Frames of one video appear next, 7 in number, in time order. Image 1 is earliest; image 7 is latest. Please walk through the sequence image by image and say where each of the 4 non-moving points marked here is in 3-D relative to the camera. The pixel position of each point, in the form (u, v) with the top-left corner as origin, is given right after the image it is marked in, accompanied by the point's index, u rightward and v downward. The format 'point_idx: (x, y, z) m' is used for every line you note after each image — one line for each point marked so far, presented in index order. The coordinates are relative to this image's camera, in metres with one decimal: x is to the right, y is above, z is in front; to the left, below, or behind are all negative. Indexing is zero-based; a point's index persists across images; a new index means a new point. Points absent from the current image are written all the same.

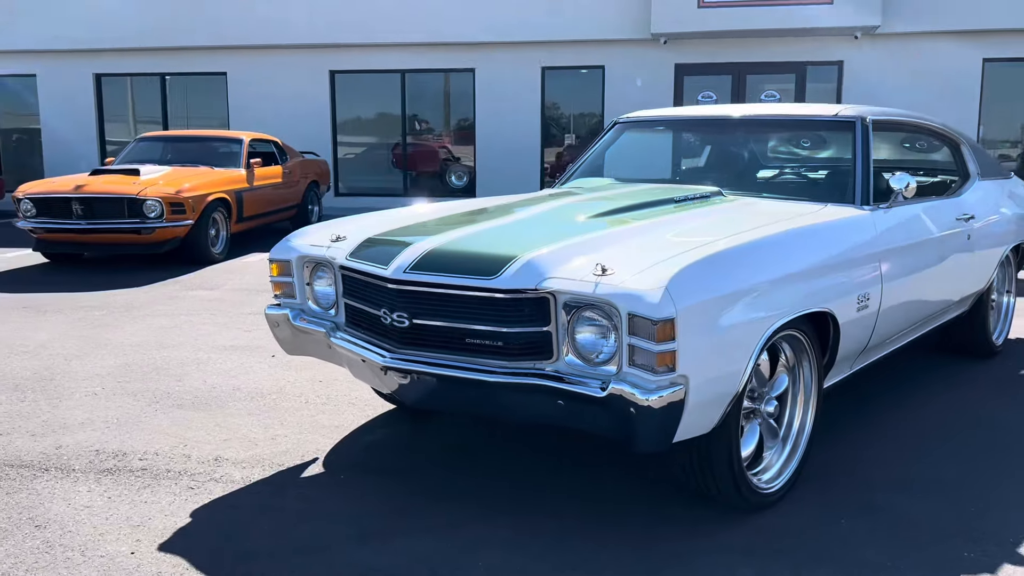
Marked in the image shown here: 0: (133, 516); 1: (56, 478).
0: (-1.5, -0.9, +3.3) m
1: (-1.9, -0.8, +3.7) m
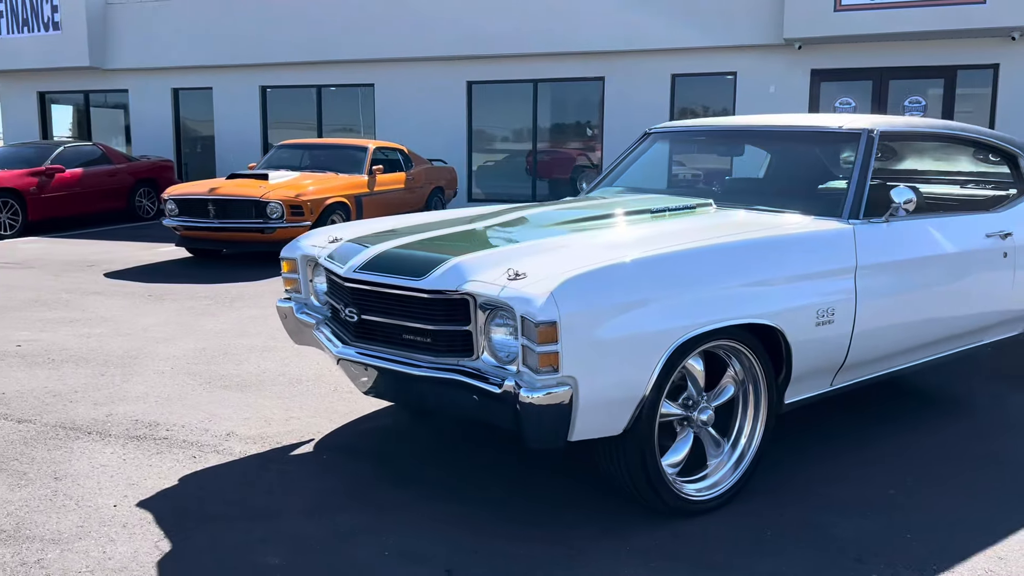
0: (-1.7, -0.8, +3.8) m
1: (-2.1, -0.8, +4.3) m
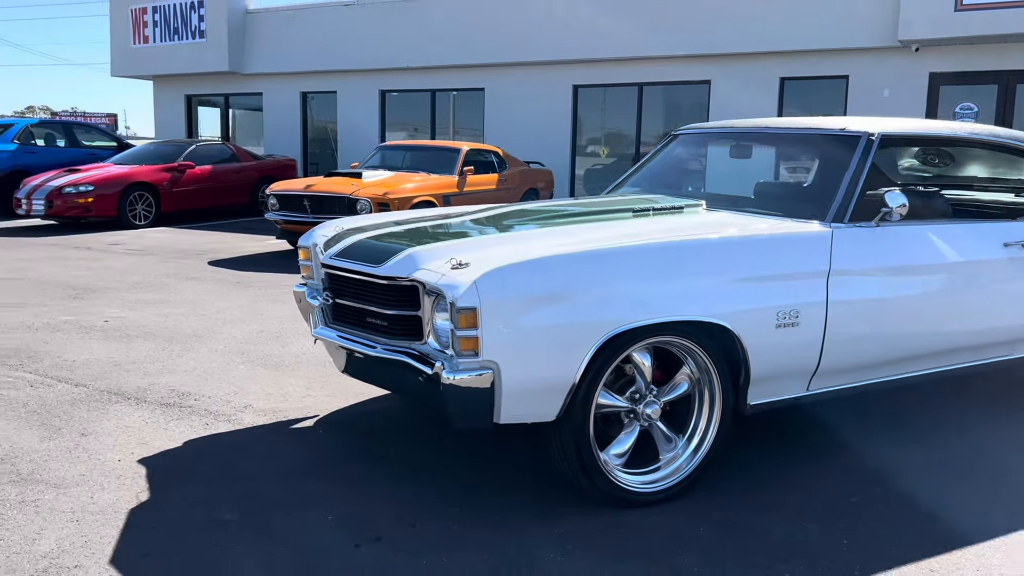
0: (-1.8, -0.7, +4.3) m
1: (-2.1, -0.6, +4.8) m
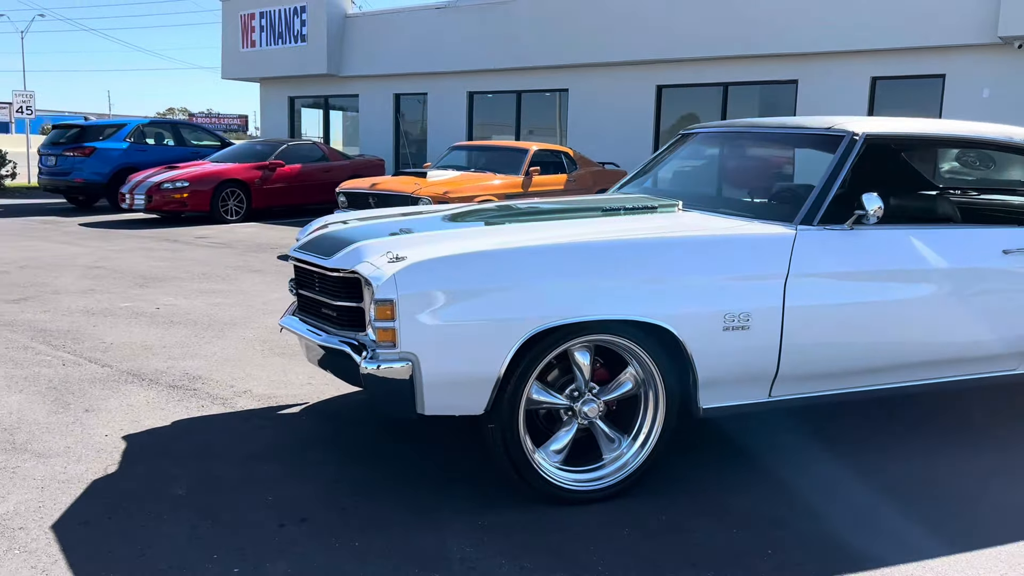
0: (-1.9, -0.7, +4.5) m
1: (-2.2, -0.6, +5.1) m
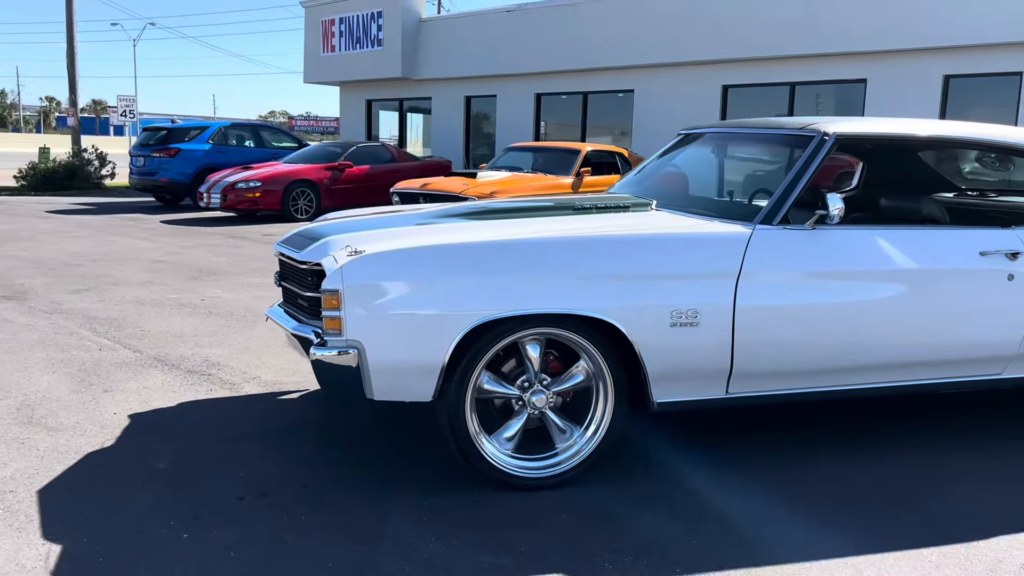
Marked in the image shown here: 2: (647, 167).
0: (-2.0, -0.6, +4.9) m
1: (-2.2, -0.5, +5.5) m
2: (+0.8, +0.7, +5.2) m
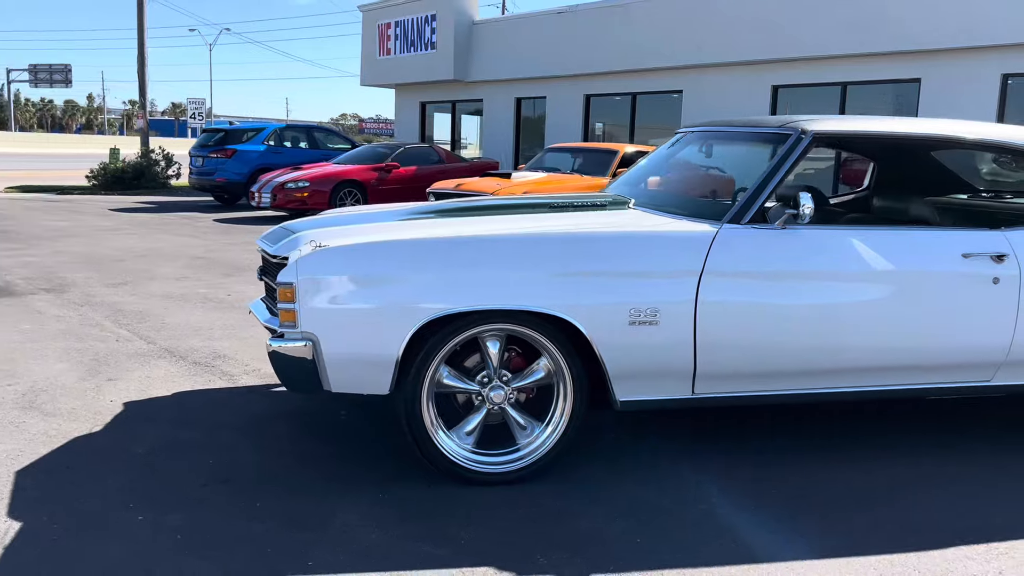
0: (-2.1, -0.6, +5.1) m
1: (-2.2, -0.5, +5.7) m
2: (+0.8, +0.7, +5.1) m
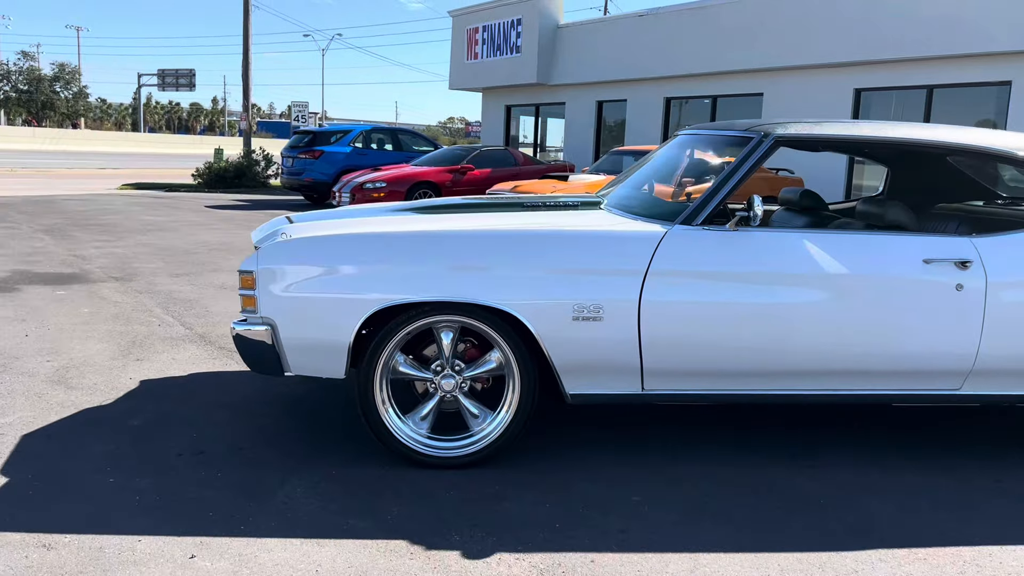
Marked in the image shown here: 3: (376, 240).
0: (-2.1, -0.5, +5.5) m
1: (-2.2, -0.4, +6.1) m
2: (+0.8, +0.7, +5.2) m
3: (-0.6, +0.2, +3.8) m
